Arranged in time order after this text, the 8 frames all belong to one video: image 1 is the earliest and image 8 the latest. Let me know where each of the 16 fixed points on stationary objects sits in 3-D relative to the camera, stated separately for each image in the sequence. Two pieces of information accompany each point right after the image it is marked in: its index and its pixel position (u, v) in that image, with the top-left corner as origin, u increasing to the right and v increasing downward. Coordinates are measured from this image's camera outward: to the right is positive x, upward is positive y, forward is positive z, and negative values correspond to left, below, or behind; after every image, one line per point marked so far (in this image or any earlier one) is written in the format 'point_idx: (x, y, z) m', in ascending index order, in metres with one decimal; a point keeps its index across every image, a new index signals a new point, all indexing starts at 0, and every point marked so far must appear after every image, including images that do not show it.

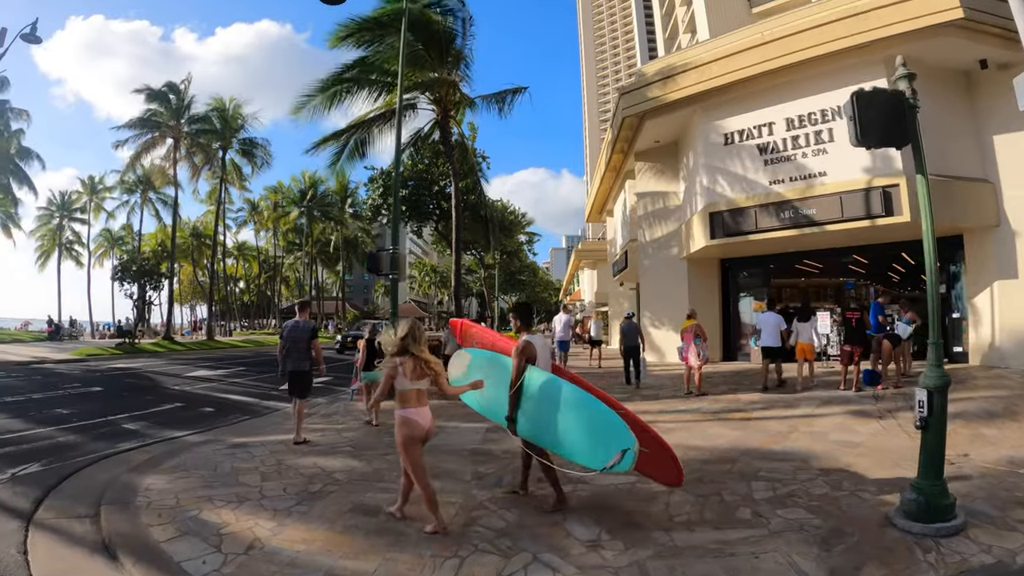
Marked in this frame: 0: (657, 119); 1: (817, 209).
0: (+3.7, +4.3, +15.9) m
1: (+6.5, +1.7, +13.2) m
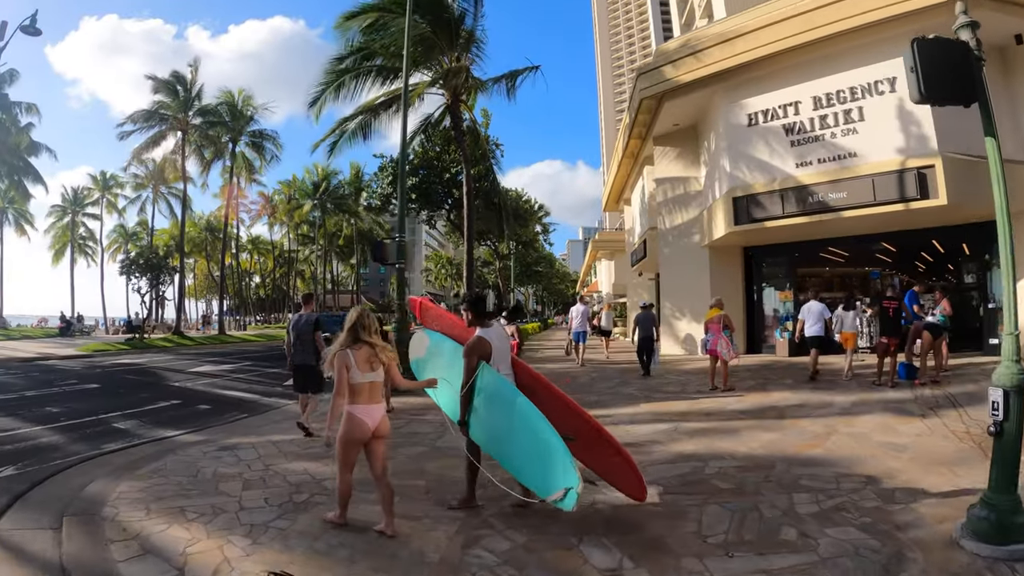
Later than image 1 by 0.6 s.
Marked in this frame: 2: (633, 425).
0: (+4.0, +4.6, +15.1) m
1: (+6.8, +1.9, +12.4) m
2: (+1.4, -1.6, +7.0) m
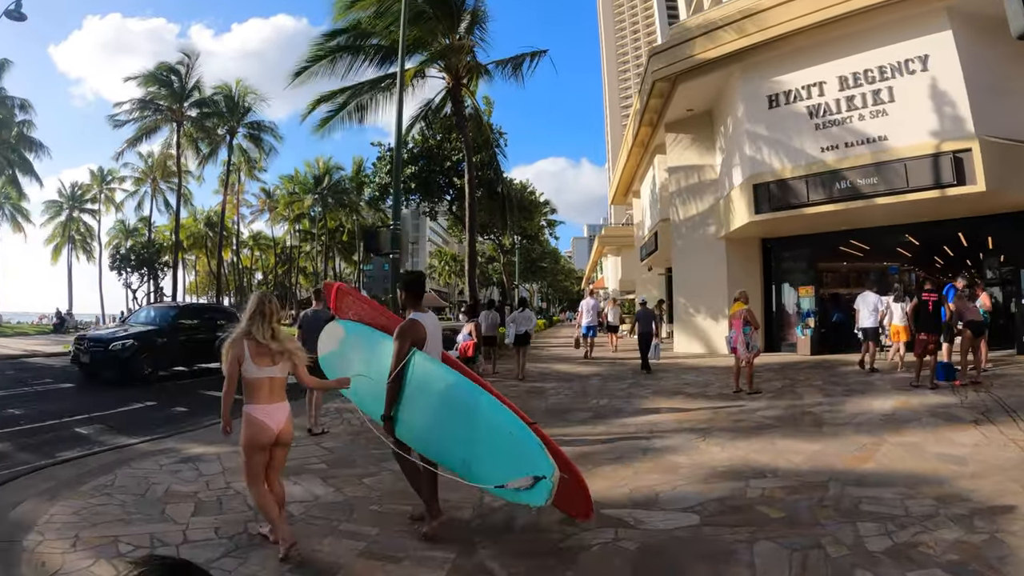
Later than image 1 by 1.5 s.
0: (+4.1, +4.7, +14.2) m
1: (+6.8, +2.1, +11.5) m
2: (+1.4, -1.5, +6.2) m
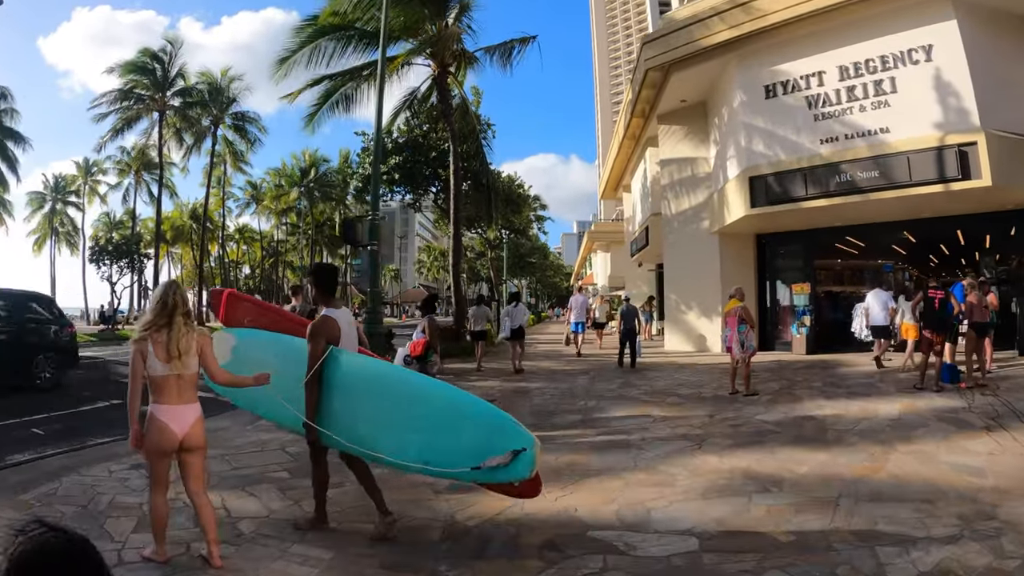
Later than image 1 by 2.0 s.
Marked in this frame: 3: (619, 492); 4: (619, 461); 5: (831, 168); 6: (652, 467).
0: (+3.8, +4.8, +13.7) m
1: (+6.6, +2.1, +11.1) m
2: (+1.2, -1.4, +5.7) m
3: (+0.8, -1.4, +4.4) m
4: (+0.9, -1.4, +5.1) m
5: (+6.0, +2.2, +11.6) m
6: (+1.1, -1.4, +4.9) m
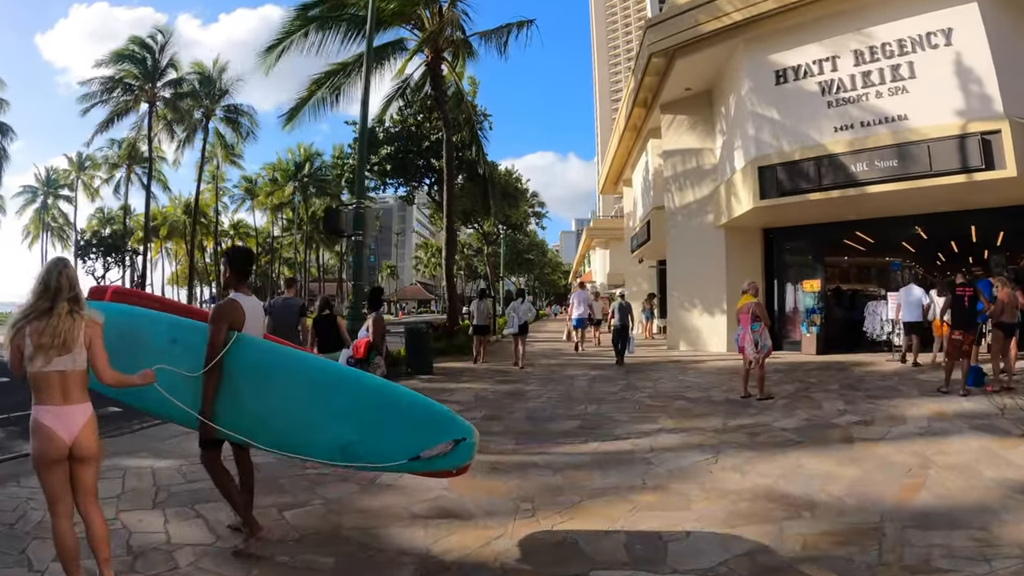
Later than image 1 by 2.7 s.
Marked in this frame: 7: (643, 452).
0: (+3.7, +4.9, +13.1) m
1: (+6.5, +2.2, +10.4) m
2: (+1.2, -1.3, +5.0) m
3: (+0.7, -1.4, +3.7) m
4: (+0.8, -1.4, +4.4) m
5: (+5.9, +2.3, +10.9) m
6: (+1.0, -1.4, +4.3) m
7: (+1.1, -1.3, +5.1) m
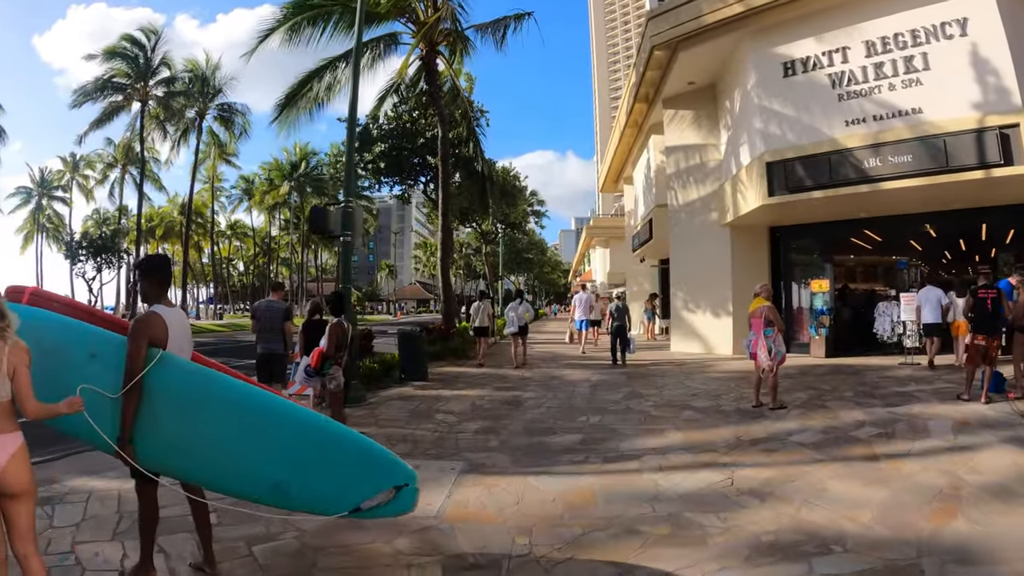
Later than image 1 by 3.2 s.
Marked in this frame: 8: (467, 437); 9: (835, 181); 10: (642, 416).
0: (+3.7, +4.8, +12.7) m
1: (+6.5, +2.1, +10.0) m
2: (+1.1, -1.4, +4.6) m
3: (+0.7, -1.4, +3.3) m
4: (+0.8, -1.4, +4.0) m
5: (+5.9, +2.3, +10.5) m
6: (+1.0, -1.4, +3.9) m
7: (+1.0, -1.4, +4.7) m
8: (-0.4, -1.4, +5.7) m
9: (+5.8, +1.9, +10.5) m
10: (+1.4, -1.3, +6.5) m
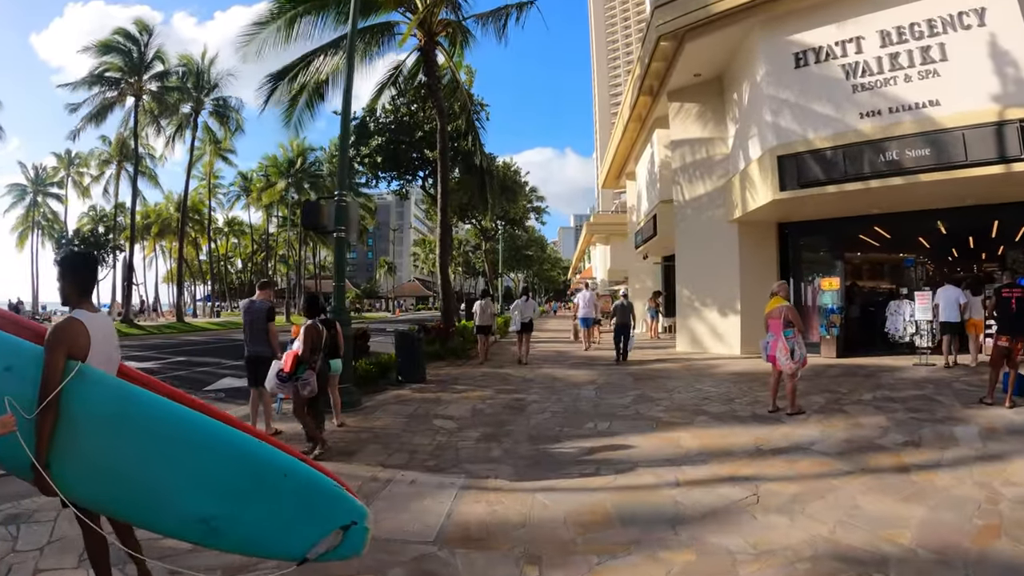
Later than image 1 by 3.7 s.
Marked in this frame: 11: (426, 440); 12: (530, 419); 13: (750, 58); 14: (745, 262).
0: (+3.7, +4.9, +12.3) m
1: (+6.5, +2.2, +9.6) m
2: (+1.2, -1.4, +4.3) m
3: (+0.7, -1.4, +2.9) m
4: (+0.8, -1.4, +3.6) m
5: (+5.9, +2.3, +10.1) m
6: (+1.1, -1.4, +3.5) m
7: (+1.1, -1.4, +4.3) m
8: (-0.4, -1.4, +5.4) m
9: (+5.8, +1.9, +10.1) m
10: (+1.4, -1.3, +6.1) m
11: (-0.8, -1.4, +5.7) m
12: (+0.2, -1.4, +6.4) m
13: (+4.6, +4.5, +12.0) m
14: (+4.9, +0.6, +13.0) m
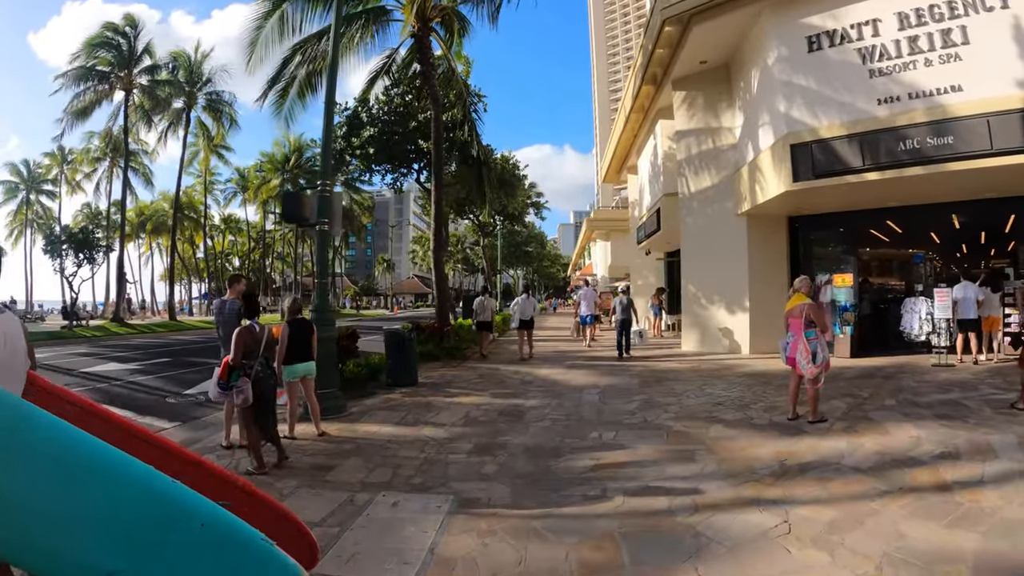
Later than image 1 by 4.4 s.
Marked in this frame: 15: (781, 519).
0: (+3.7, +5.0, +11.7) m
1: (+6.5, +2.2, +9.1) m
2: (+1.1, -1.4, +3.7) m
3: (+0.7, -1.4, +2.4) m
4: (+0.8, -1.4, +3.1) m
5: (+5.8, +2.4, +9.6) m
6: (+1.0, -1.4, +2.9) m
7: (+1.1, -1.4, +3.8) m
8: (-0.4, -1.3, +4.8) m
9: (+5.8, +2.0, +9.6) m
10: (+1.4, -1.3, +5.6) m
11: (-0.8, -1.4, +5.2) m
12: (+0.2, -1.3, +5.8) m
13: (+4.6, +4.5, +11.4) m
14: (+4.9, +0.7, +12.5) m
15: (+1.6, -1.4, +3.7) m
